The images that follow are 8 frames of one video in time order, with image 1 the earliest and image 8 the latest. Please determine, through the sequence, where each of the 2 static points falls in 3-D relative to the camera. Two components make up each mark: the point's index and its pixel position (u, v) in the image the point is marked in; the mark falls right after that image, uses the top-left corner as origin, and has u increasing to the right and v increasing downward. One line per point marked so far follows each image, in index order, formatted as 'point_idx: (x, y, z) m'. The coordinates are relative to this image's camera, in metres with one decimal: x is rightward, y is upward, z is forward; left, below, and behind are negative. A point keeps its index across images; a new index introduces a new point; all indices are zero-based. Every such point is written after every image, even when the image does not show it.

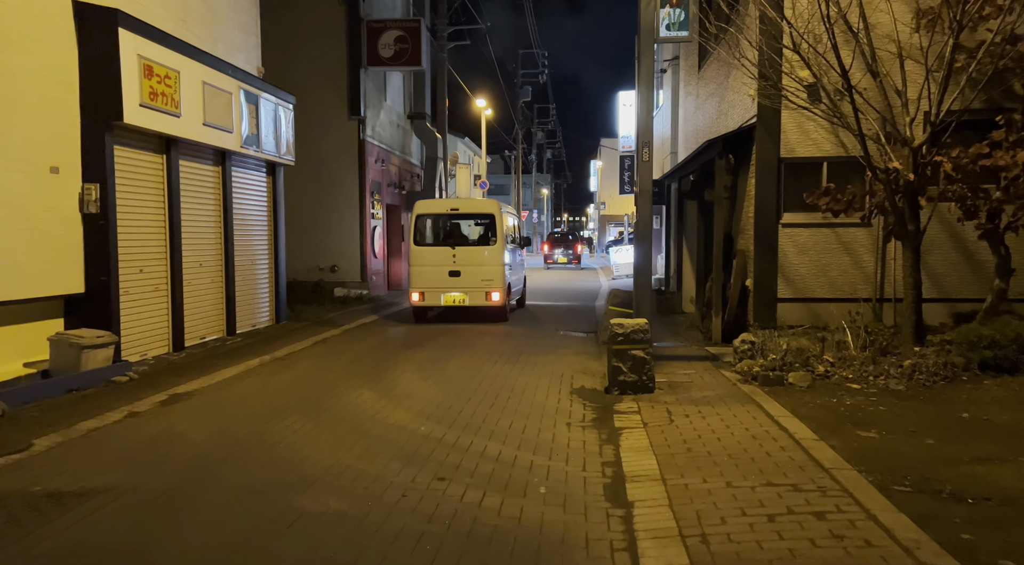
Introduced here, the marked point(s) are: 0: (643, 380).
0: (+1.4, -1.1, +9.3) m
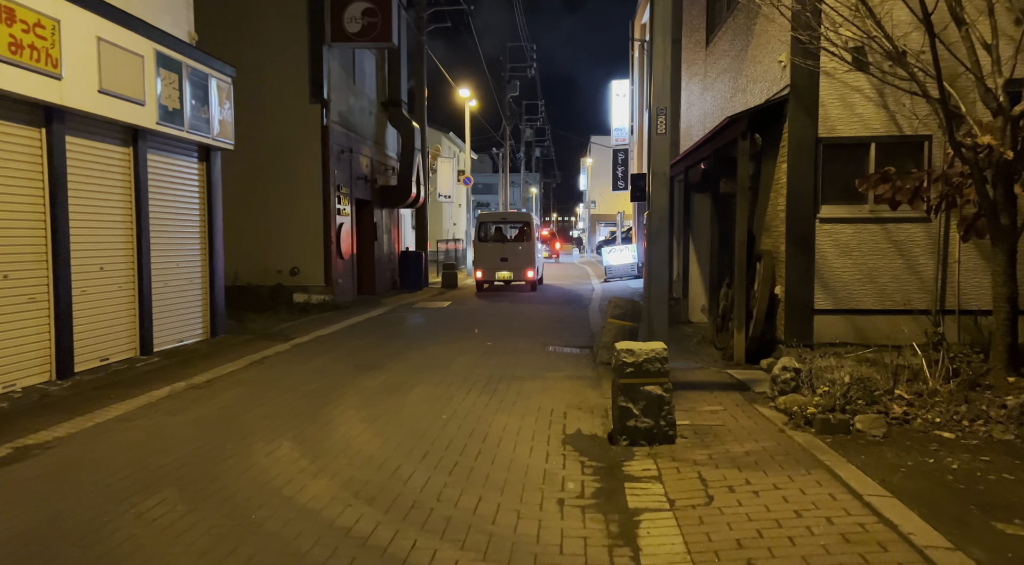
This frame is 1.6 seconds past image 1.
0: (+1.2, -1.2, +6.9) m
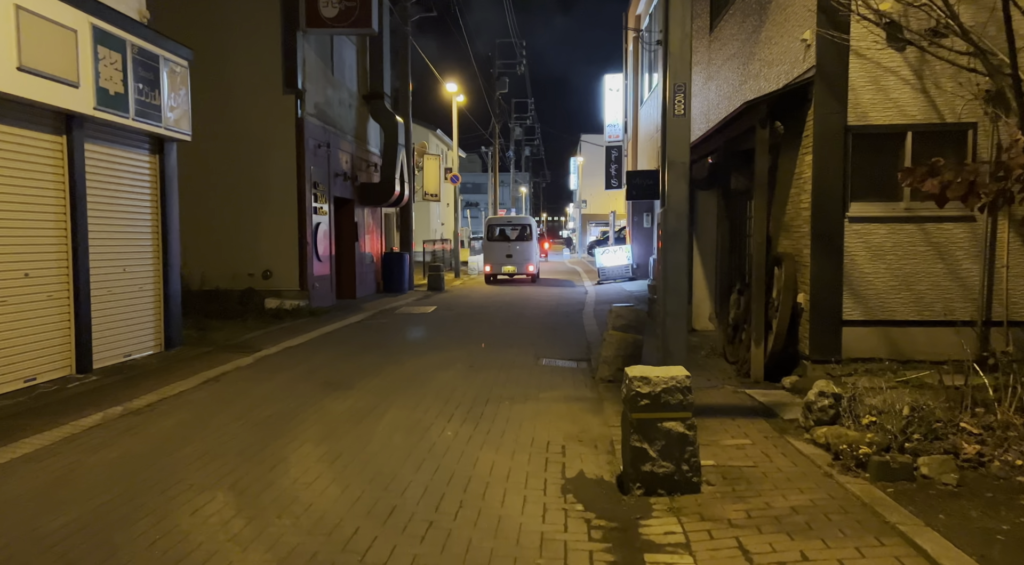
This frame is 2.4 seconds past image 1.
0: (+1.1, -1.3, +5.6) m
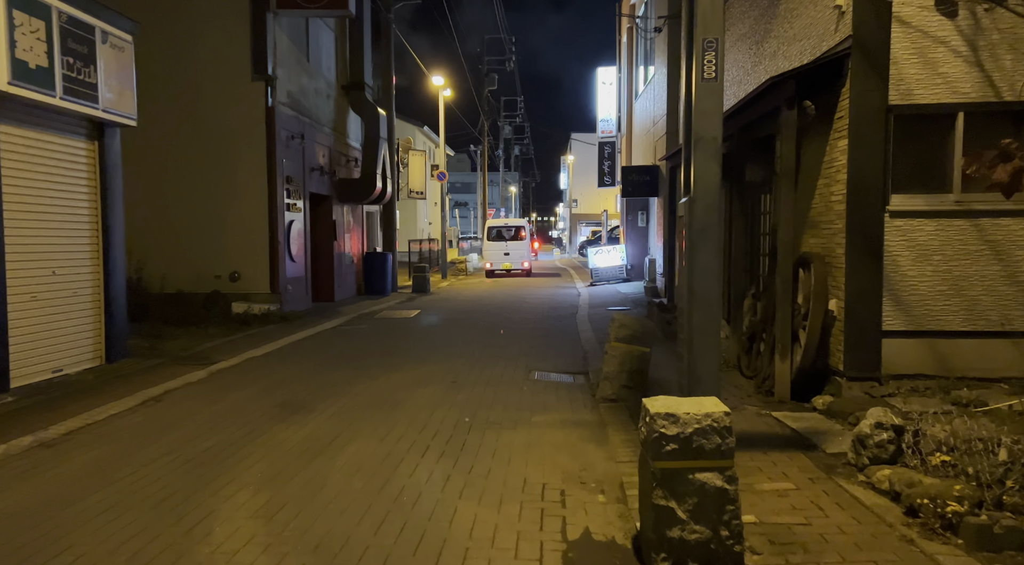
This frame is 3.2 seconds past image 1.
0: (+1.0, -1.3, +4.3) m
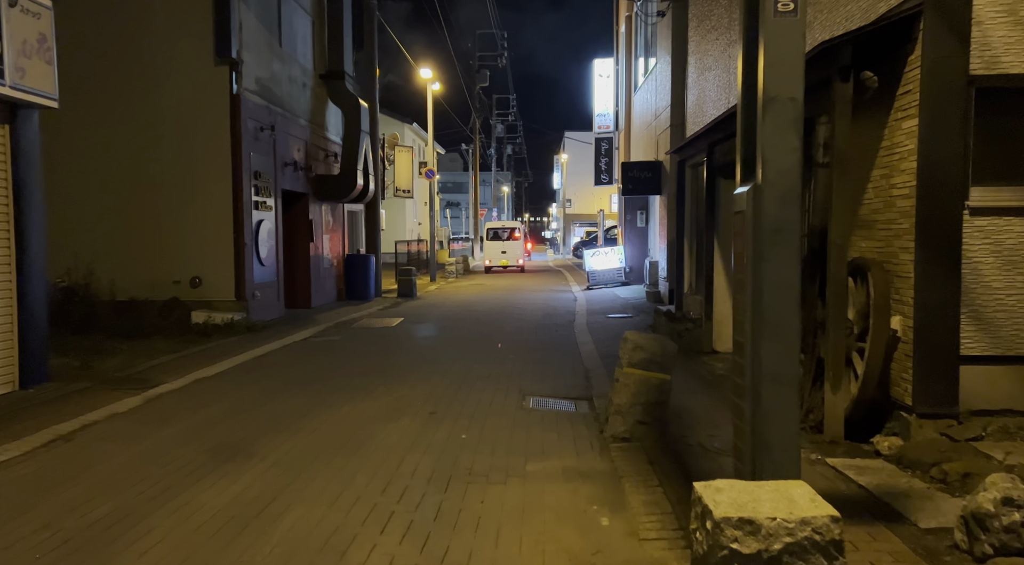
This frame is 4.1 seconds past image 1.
0: (+1.0, -1.4, +2.7) m
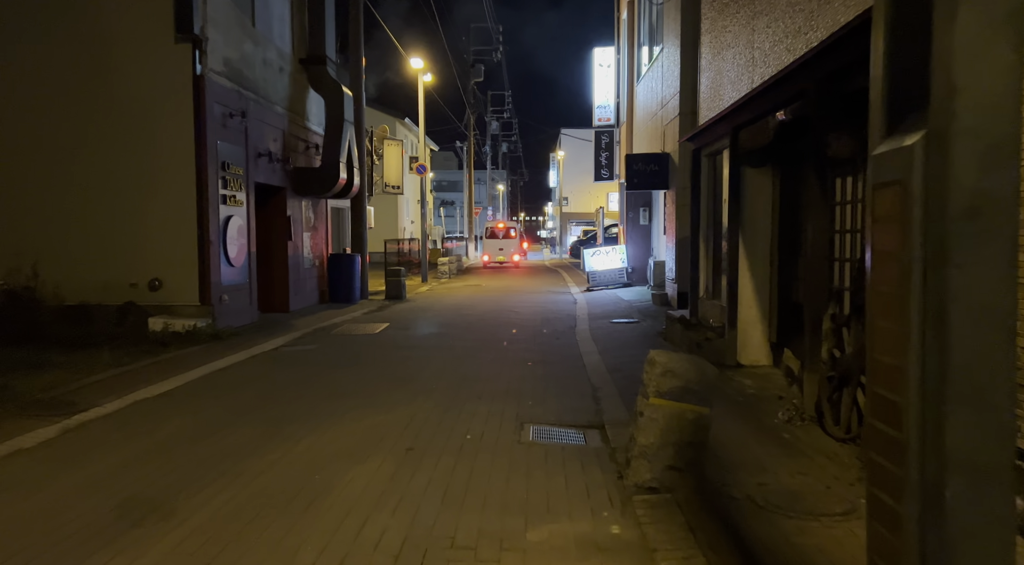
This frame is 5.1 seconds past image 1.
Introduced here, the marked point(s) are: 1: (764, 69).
0: (+1.0, -1.5, +1.2) m
1: (+3.3, +2.8, +11.1) m
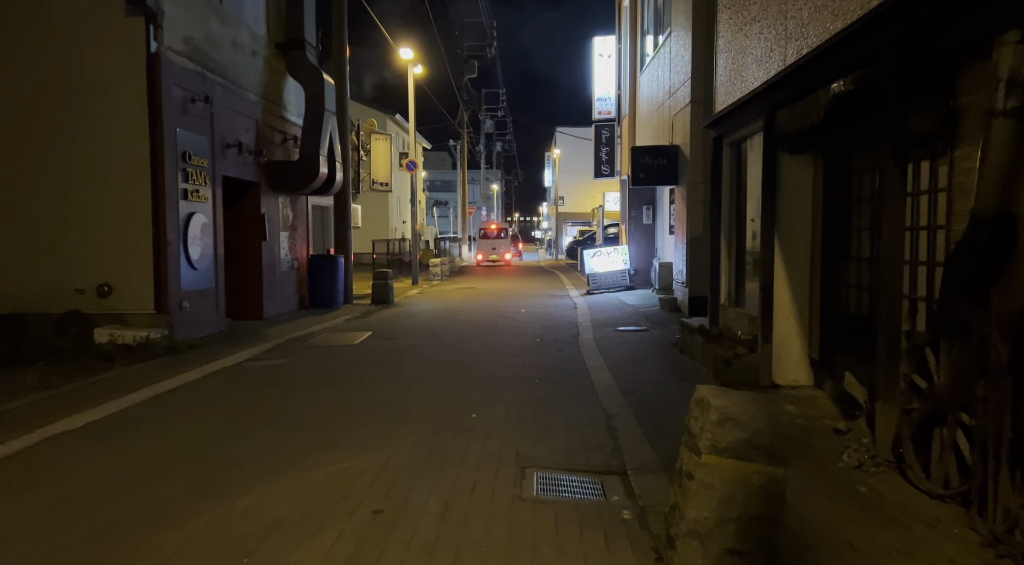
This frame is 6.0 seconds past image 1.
0: (+1.0, -1.5, -0.4) m
1: (+3.3, +2.7, +9.6) m
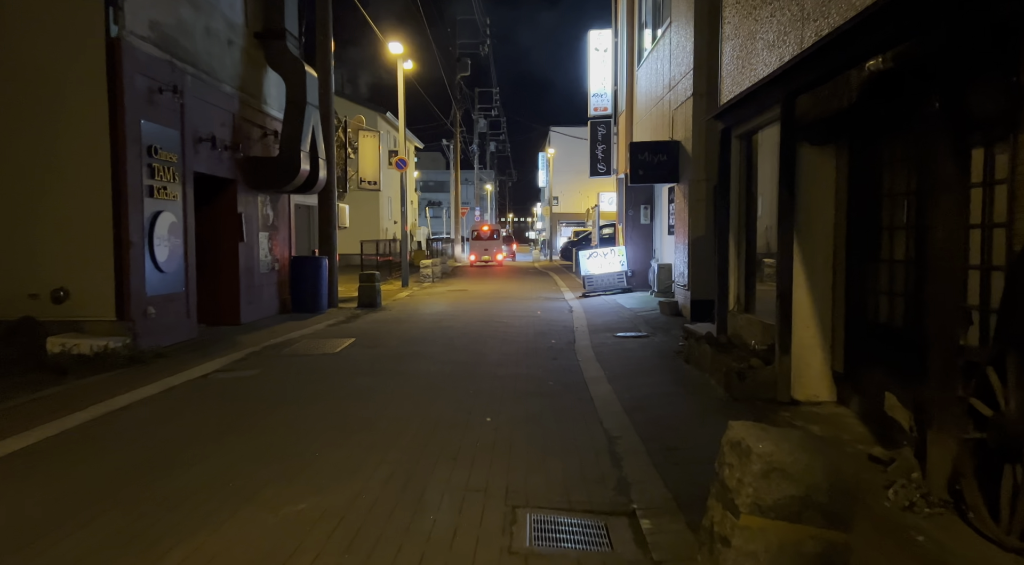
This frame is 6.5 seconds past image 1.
0: (+1.0, -1.6, -1.3) m
1: (+3.2, +2.7, +8.7) m
